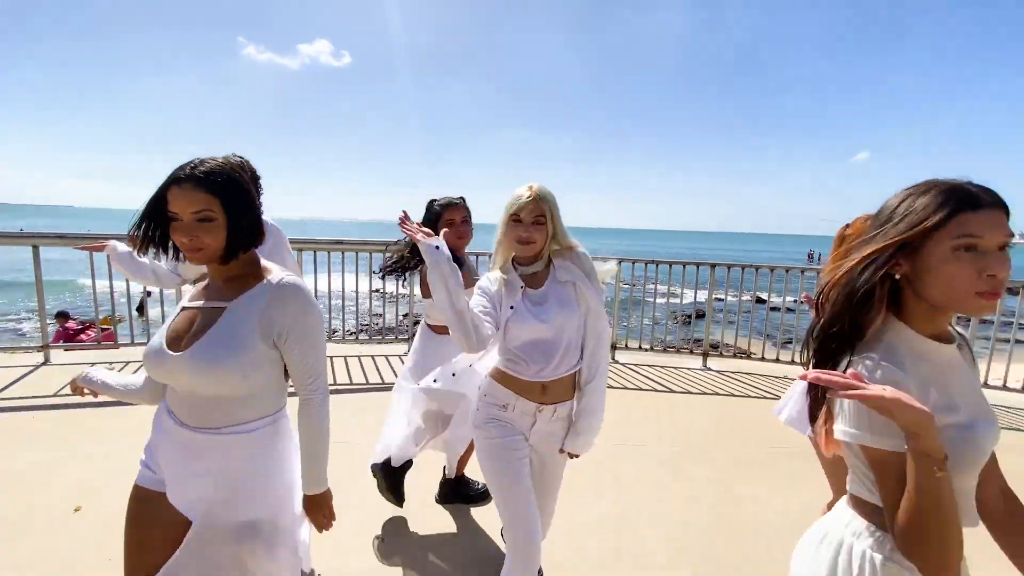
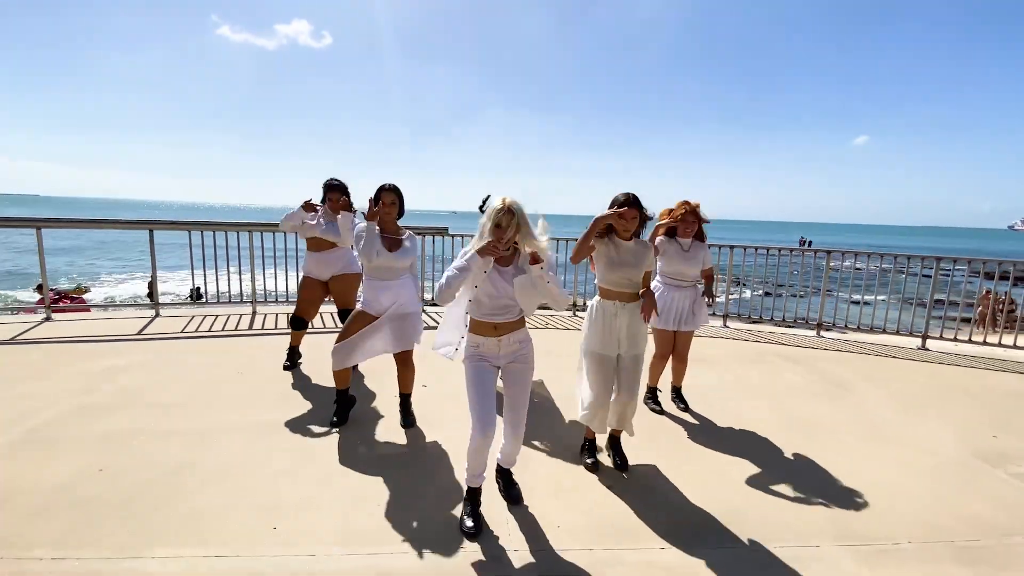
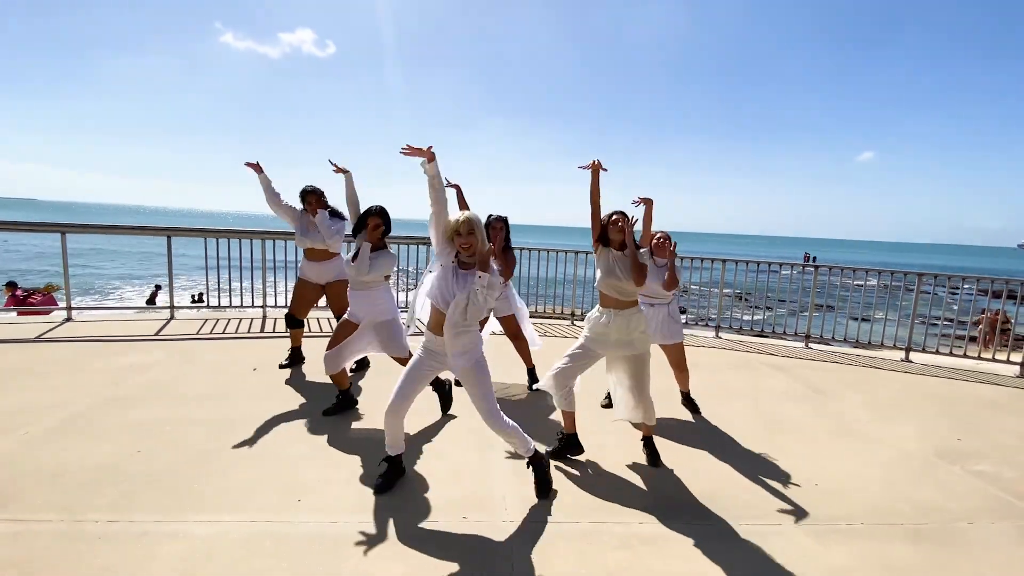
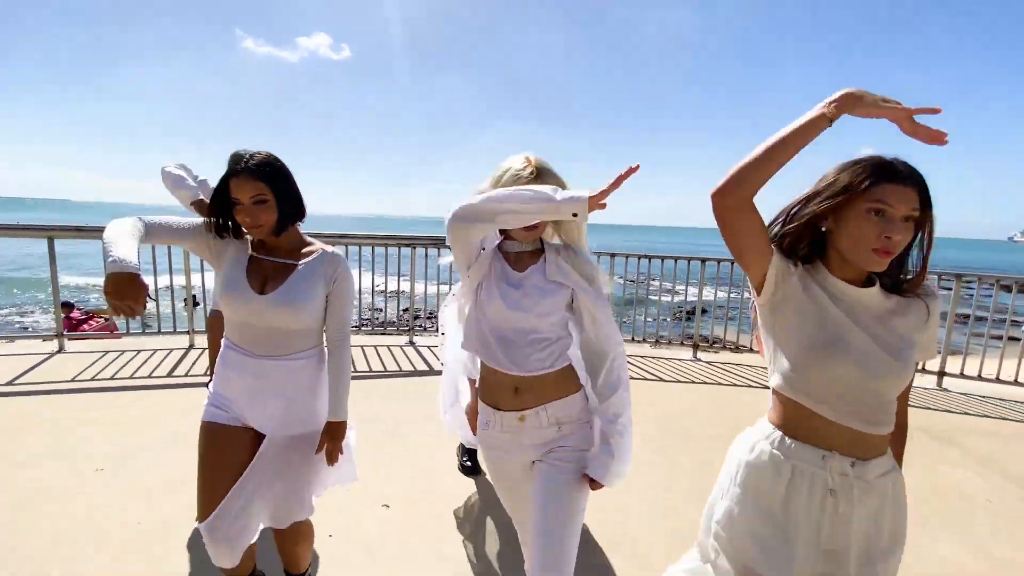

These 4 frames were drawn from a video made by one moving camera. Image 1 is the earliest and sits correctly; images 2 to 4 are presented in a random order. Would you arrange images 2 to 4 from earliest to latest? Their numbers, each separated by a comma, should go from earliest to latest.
4, 2, 3
